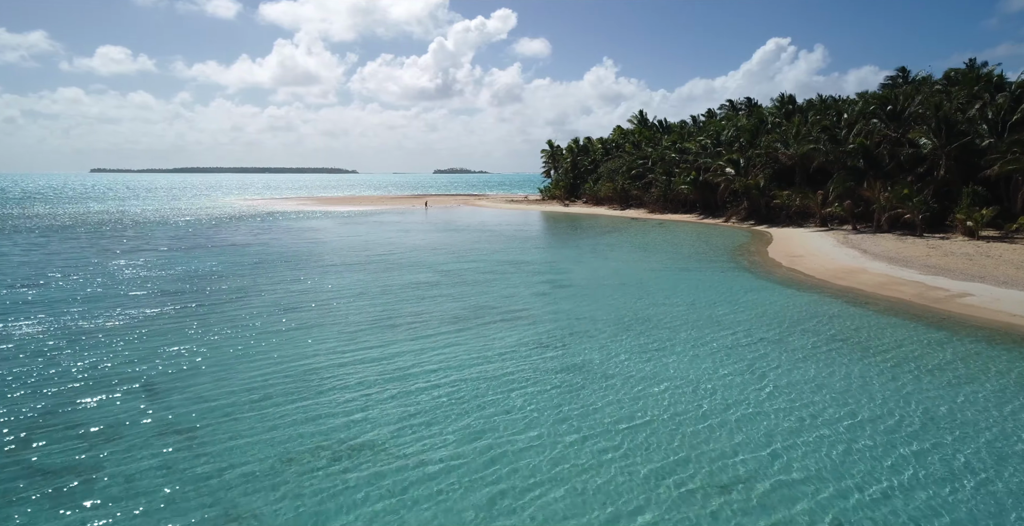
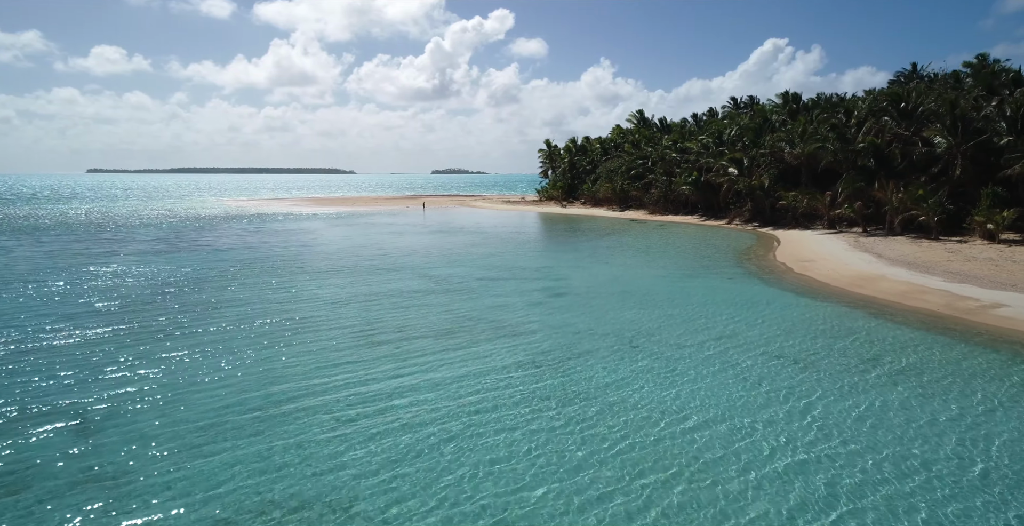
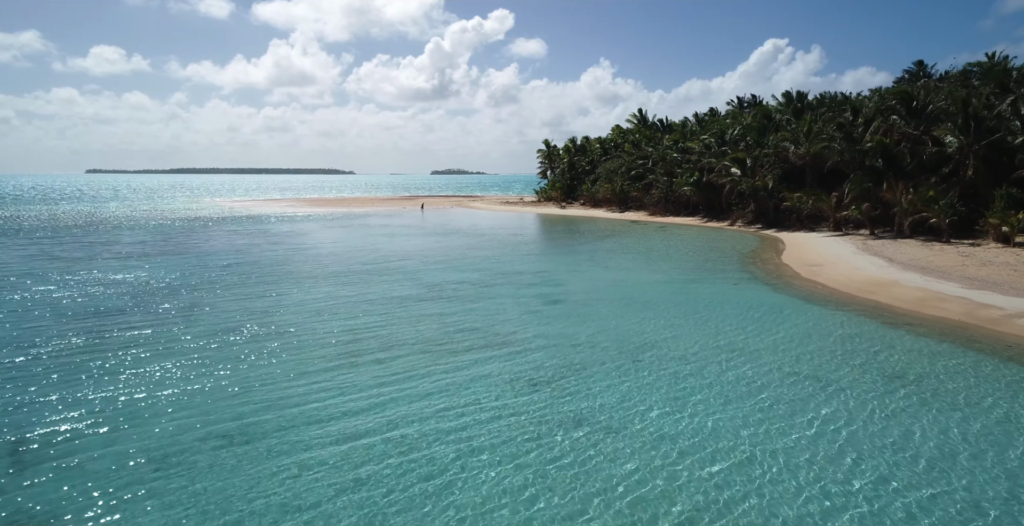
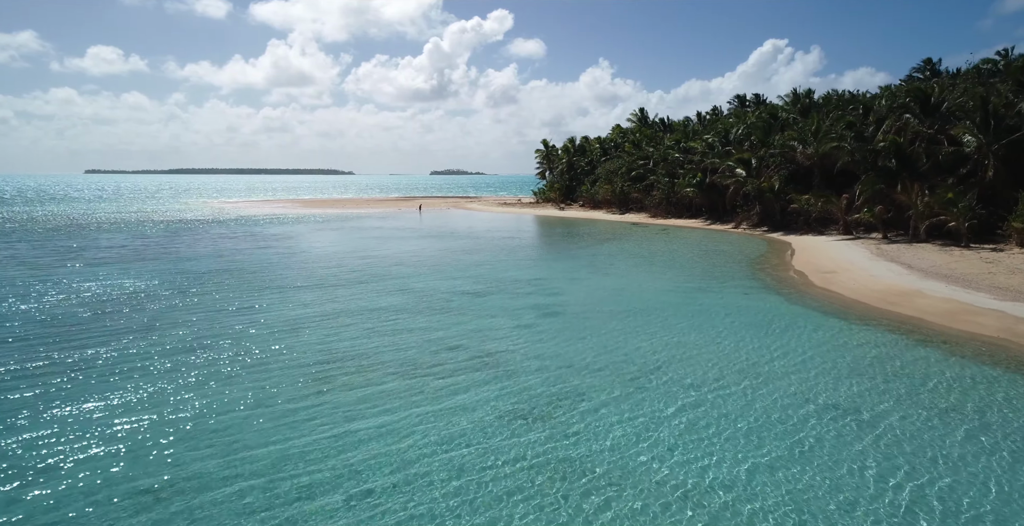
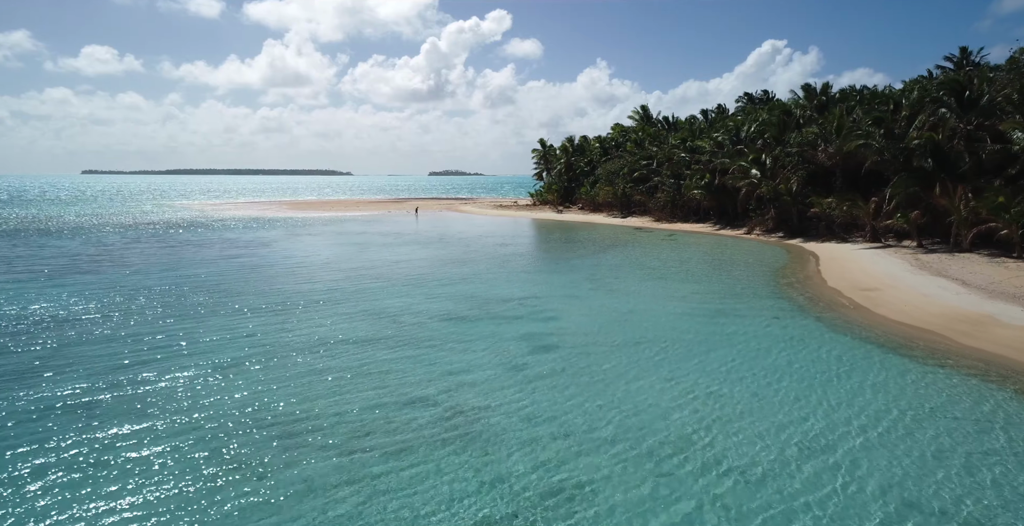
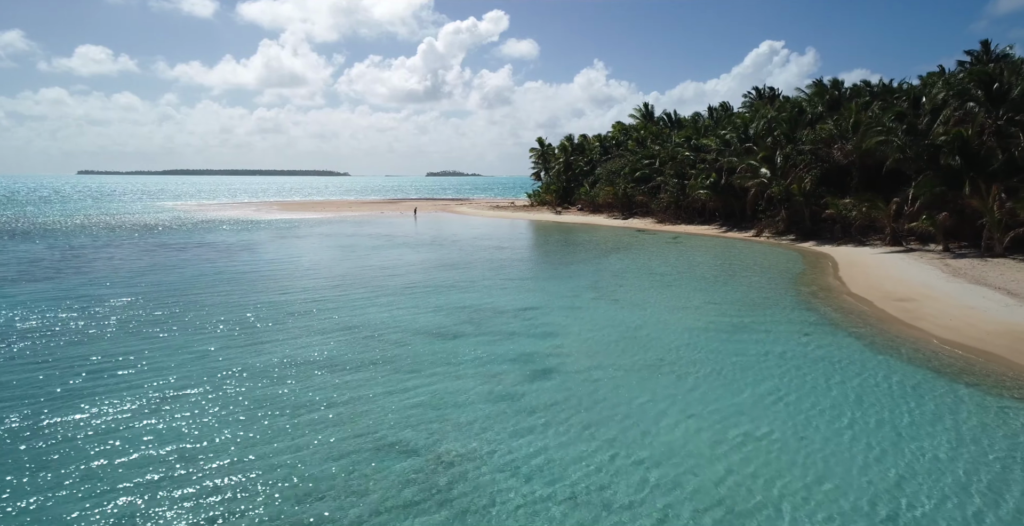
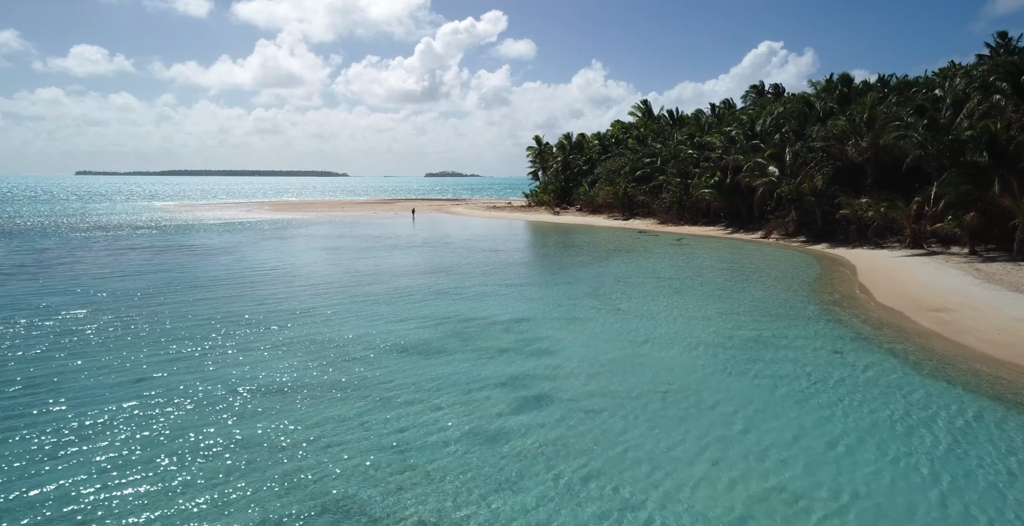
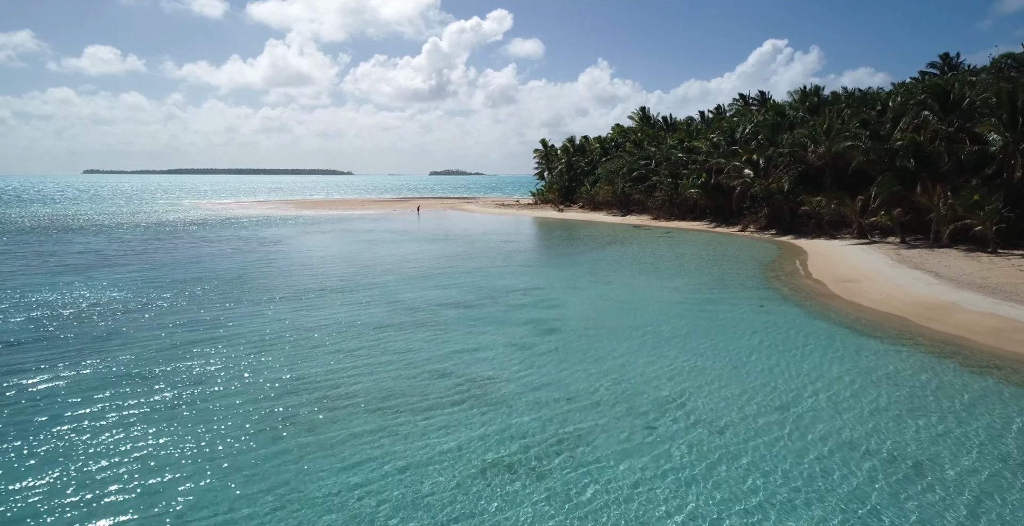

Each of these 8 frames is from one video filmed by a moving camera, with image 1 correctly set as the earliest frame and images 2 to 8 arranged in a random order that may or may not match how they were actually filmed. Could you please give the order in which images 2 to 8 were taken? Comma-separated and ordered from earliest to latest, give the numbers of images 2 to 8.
2, 3, 4, 8, 5, 6, 7
